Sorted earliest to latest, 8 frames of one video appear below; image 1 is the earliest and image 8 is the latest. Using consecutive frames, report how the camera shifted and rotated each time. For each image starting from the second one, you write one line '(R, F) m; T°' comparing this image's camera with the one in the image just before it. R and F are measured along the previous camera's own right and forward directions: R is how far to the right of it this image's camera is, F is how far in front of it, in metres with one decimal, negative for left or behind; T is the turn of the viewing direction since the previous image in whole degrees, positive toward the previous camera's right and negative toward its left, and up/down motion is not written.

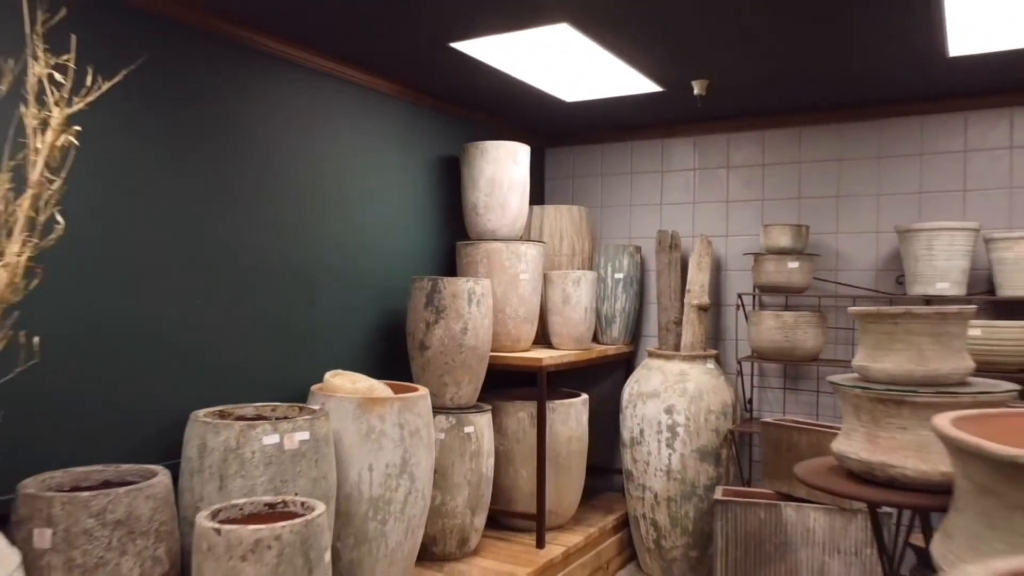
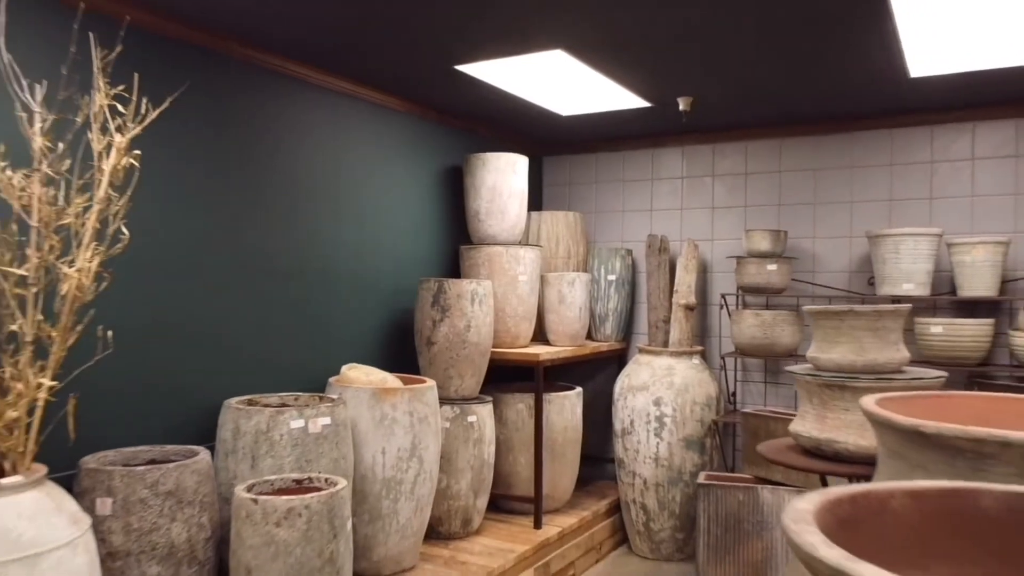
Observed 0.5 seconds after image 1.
(0.0, -0.3) m; 0°
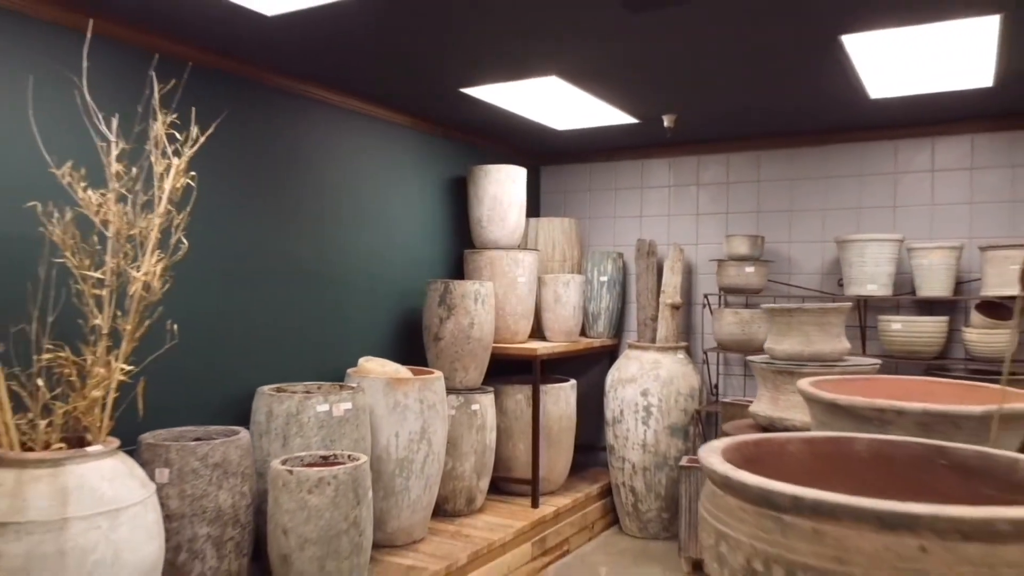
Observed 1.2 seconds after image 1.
(0.0, -0.4) m; 0°
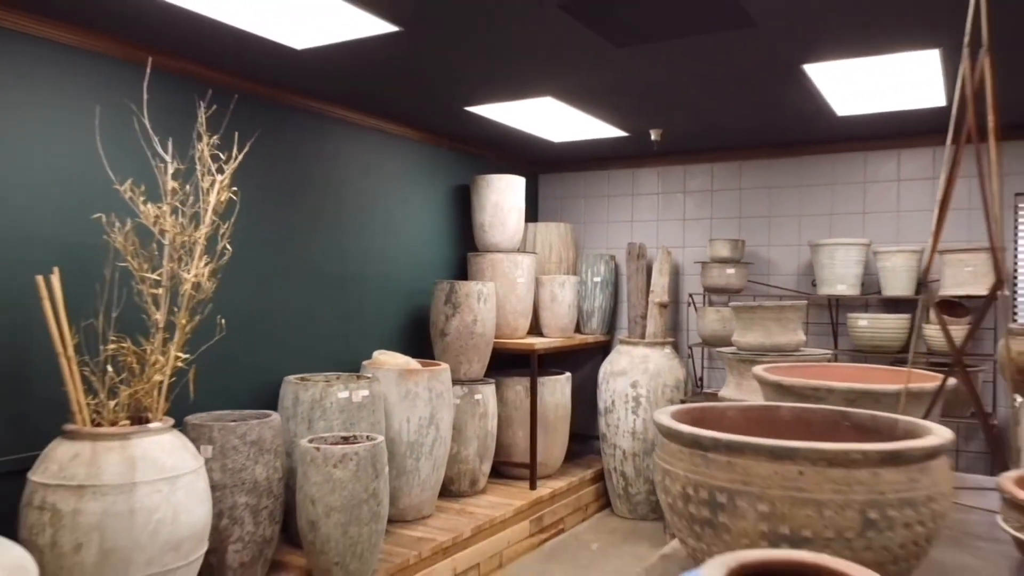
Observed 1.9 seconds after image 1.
(0.0, -0.4) m; 0°
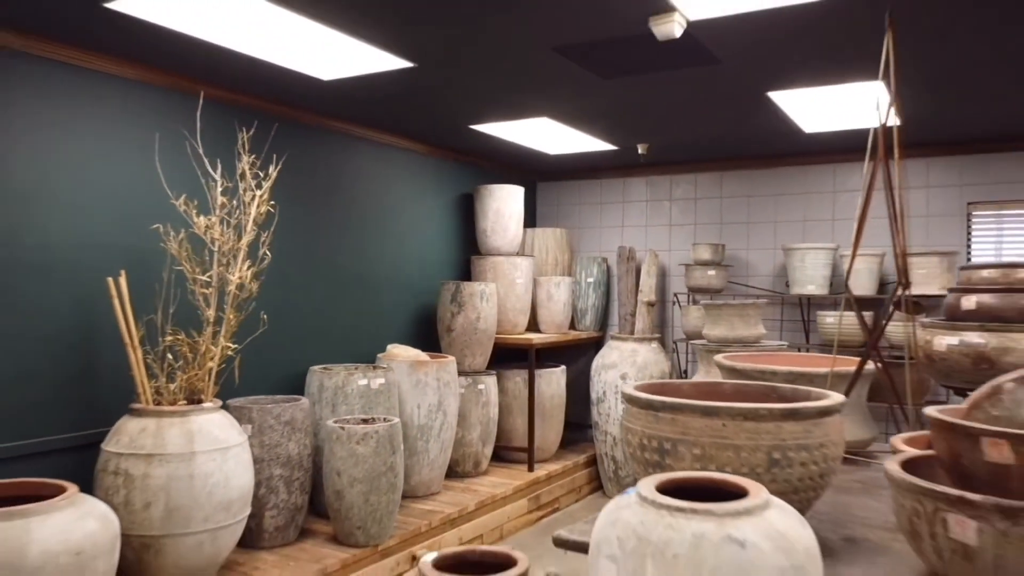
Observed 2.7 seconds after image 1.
(0.0, -0.4) m; 0°
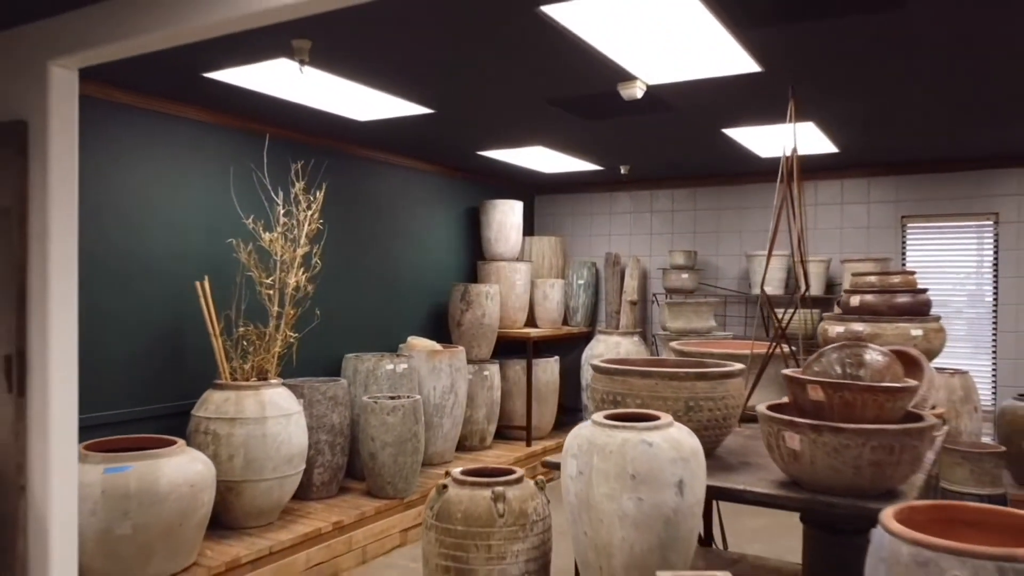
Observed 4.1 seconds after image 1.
(0.0, -0.8) m; 0°
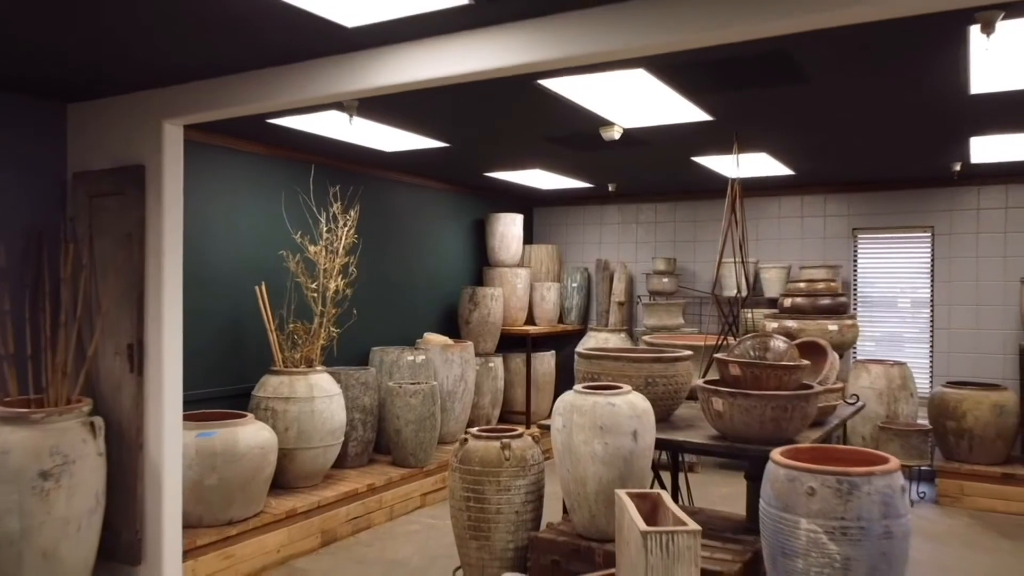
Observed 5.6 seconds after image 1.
(0.0, -0.8) m; 0°
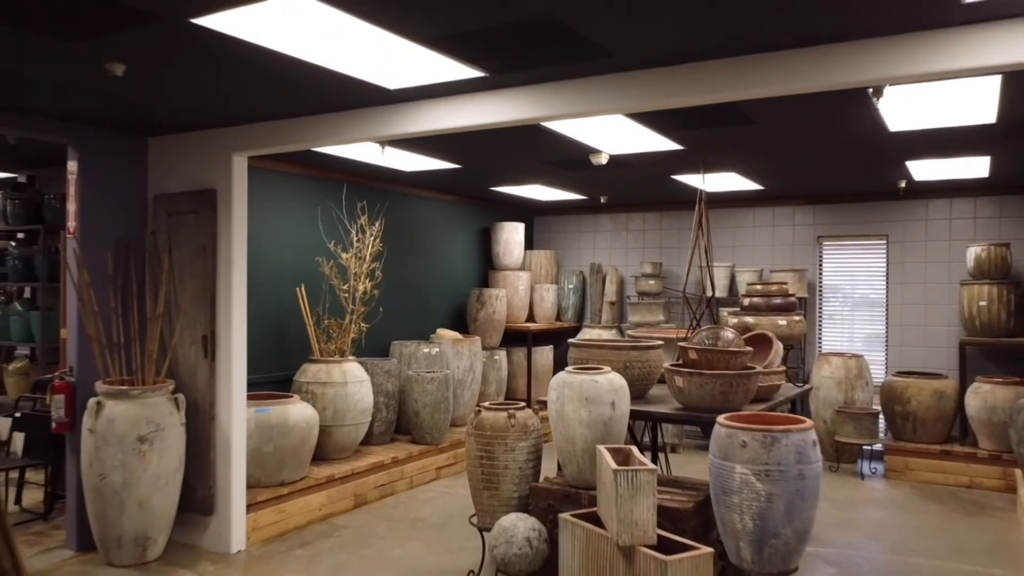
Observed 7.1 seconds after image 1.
(0.0, -0.8) m; 0°
